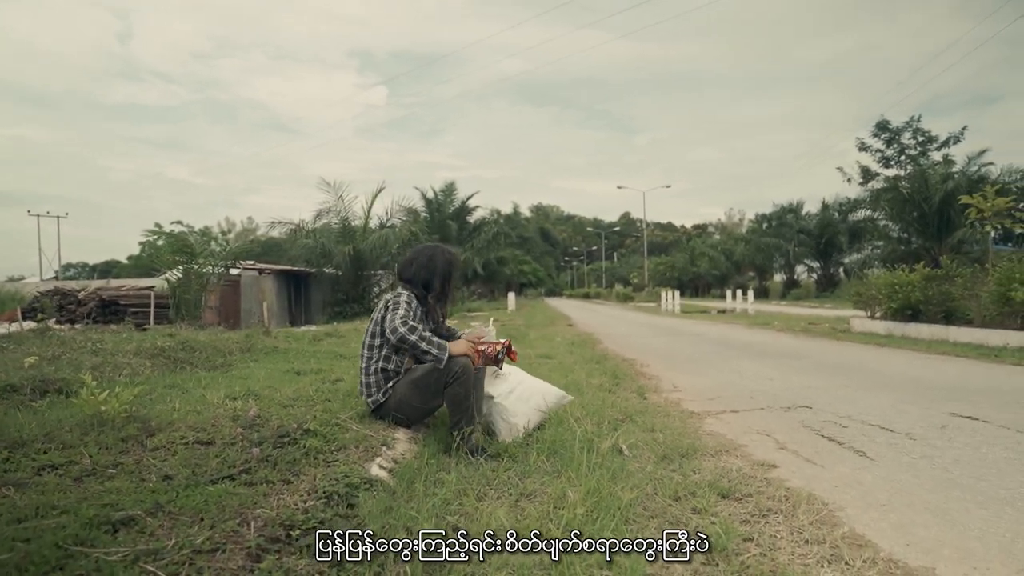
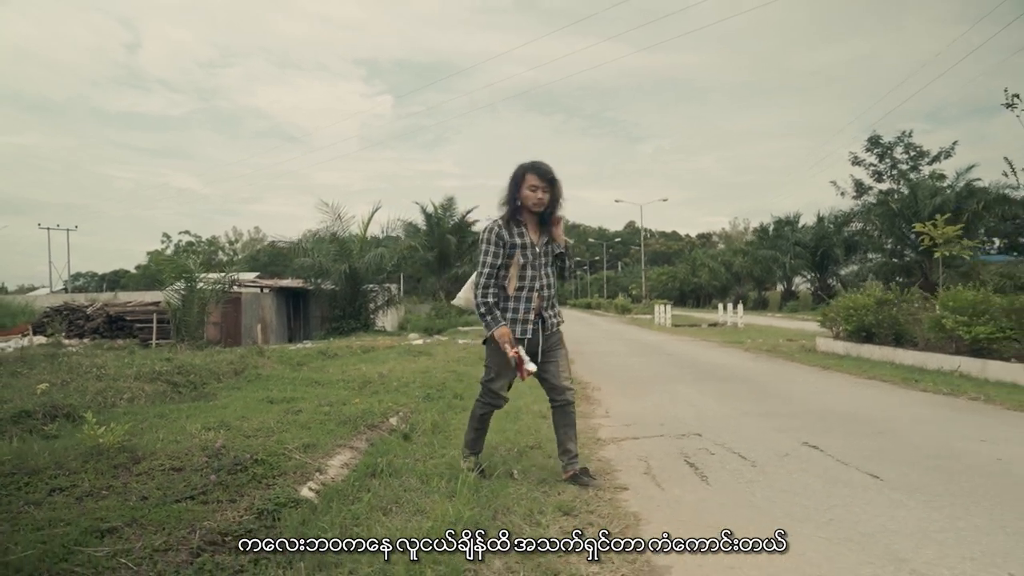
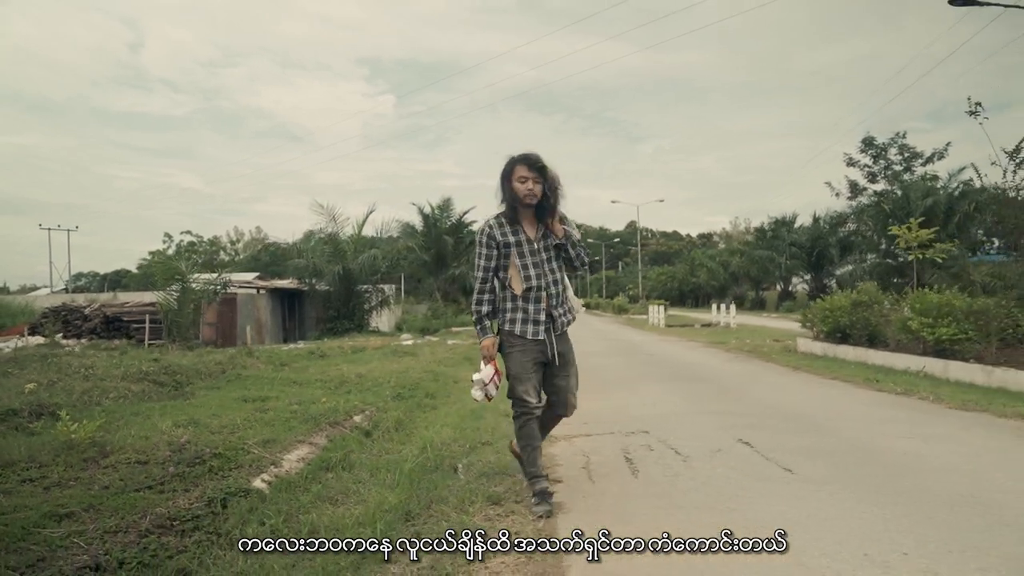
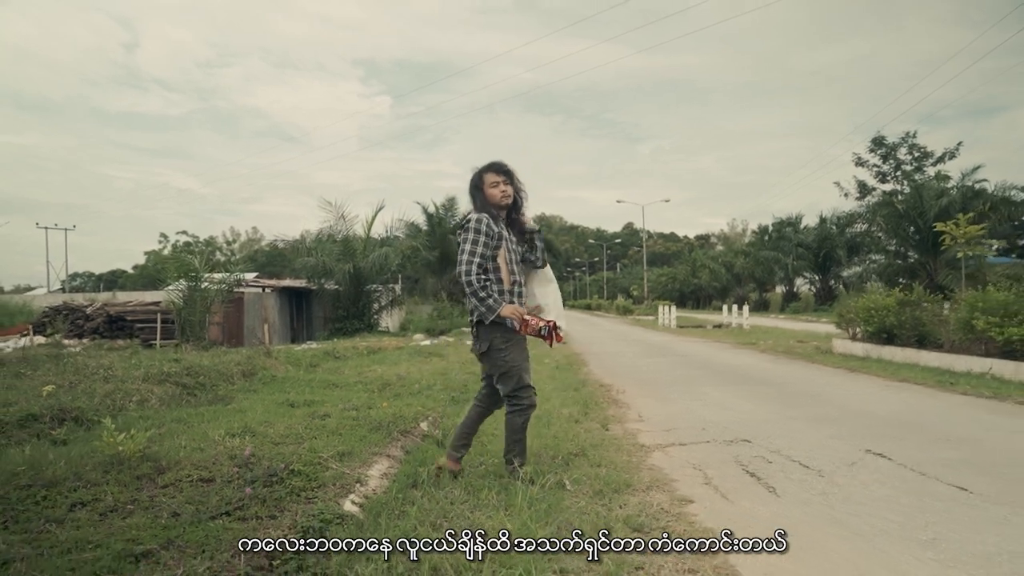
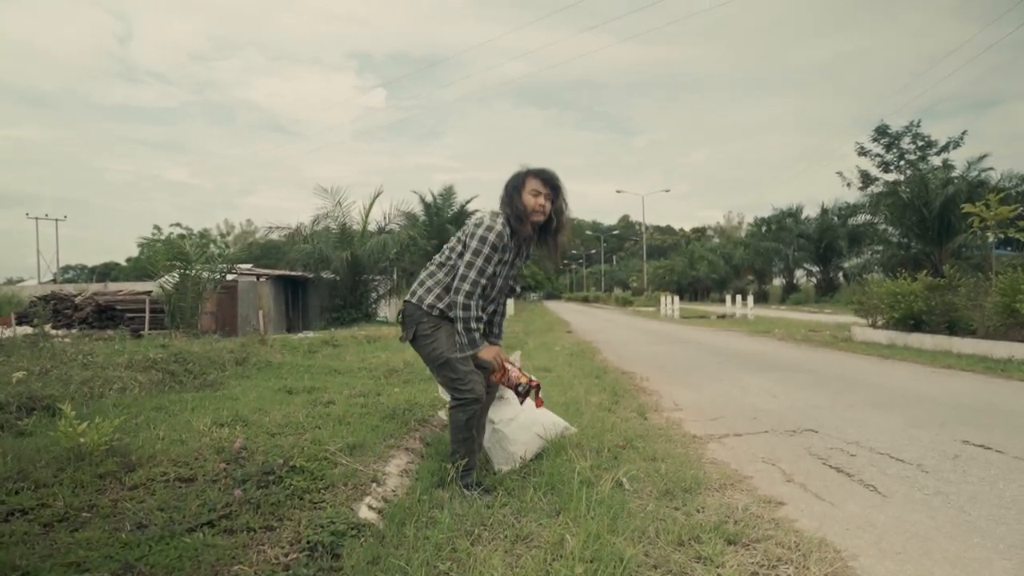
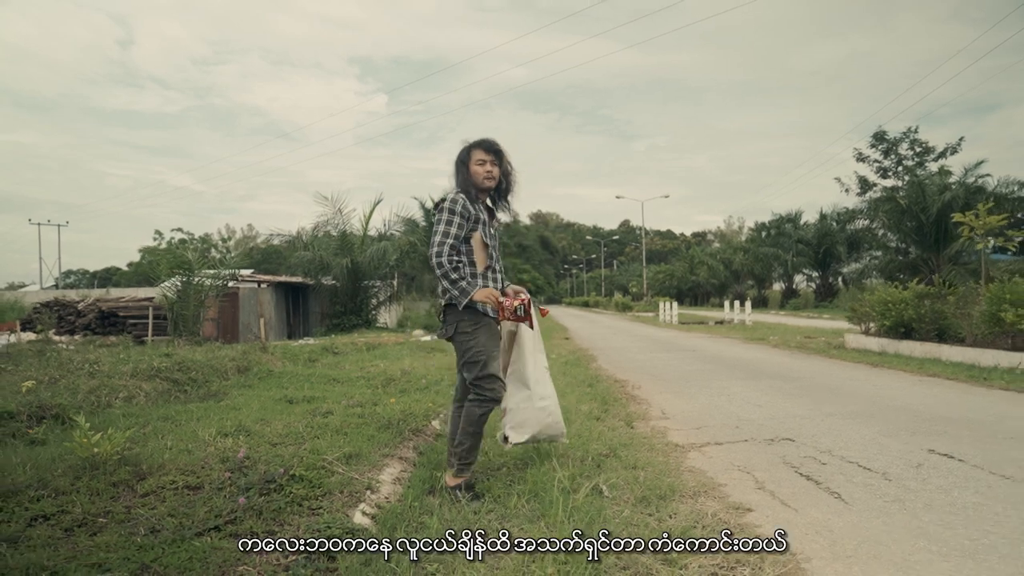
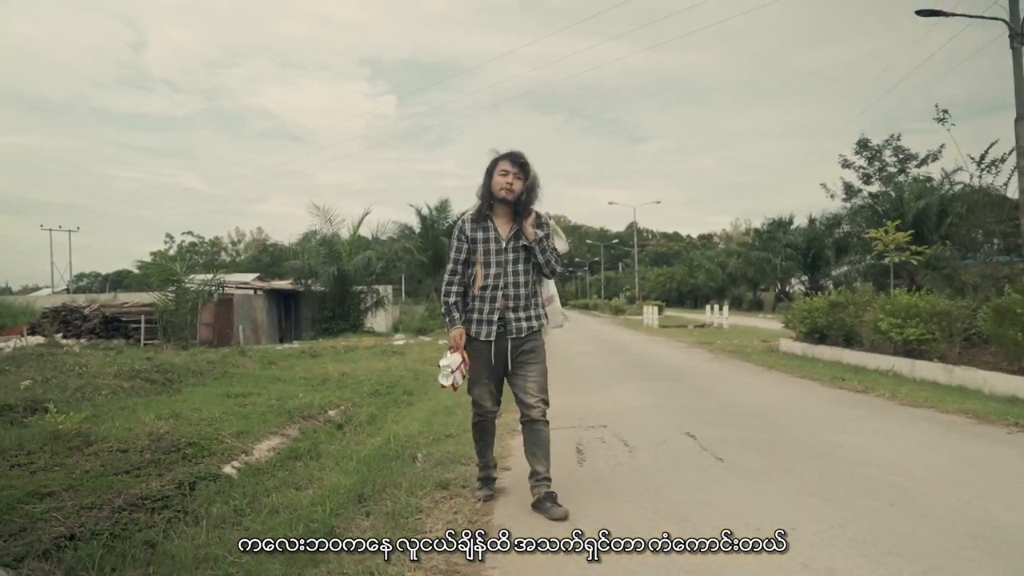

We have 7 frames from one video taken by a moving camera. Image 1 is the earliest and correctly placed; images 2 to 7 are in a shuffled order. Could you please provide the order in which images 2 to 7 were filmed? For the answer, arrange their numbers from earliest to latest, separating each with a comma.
5, 6, 4, 2, 3, 7
